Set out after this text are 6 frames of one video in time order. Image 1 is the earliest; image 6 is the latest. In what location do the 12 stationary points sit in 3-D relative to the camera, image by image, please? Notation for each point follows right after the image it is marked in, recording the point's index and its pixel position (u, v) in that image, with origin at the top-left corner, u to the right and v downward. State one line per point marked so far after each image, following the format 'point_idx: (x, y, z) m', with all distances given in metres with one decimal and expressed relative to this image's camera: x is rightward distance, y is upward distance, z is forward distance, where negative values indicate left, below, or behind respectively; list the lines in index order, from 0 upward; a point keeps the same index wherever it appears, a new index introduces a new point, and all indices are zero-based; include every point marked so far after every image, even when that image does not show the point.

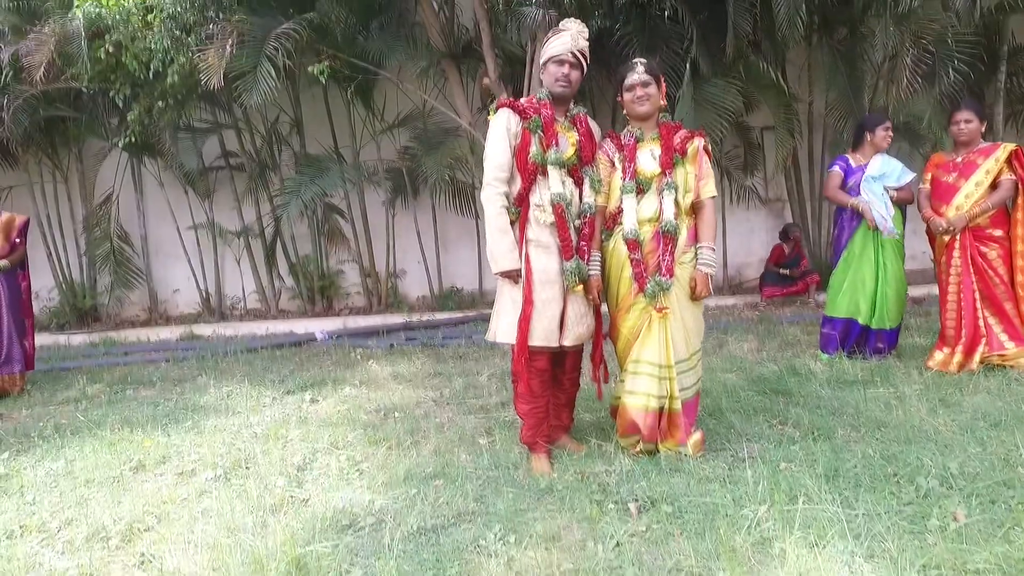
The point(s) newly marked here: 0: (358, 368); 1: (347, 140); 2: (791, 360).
0: (-0.9, -0.5, +3.4) m
1: (-1.5, +1.4, +5.2) m
2: (+1.4, -0.4, +2.9) m
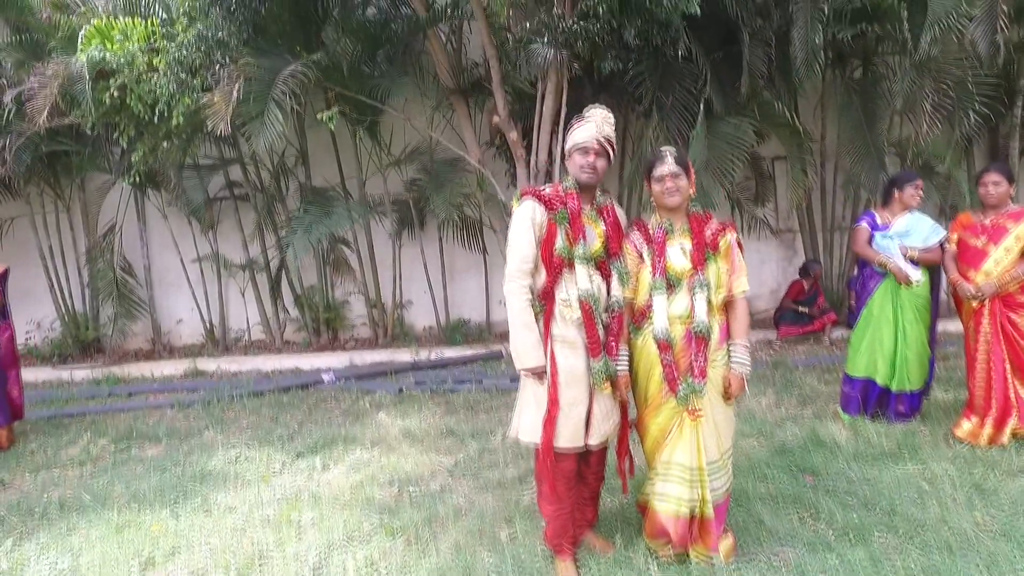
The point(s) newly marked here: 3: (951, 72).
0: (-0.8, -0.8, +3.3) m
1: (-1.5, +1.1, +5.2) m
2: (+1.5, -0.7, +2.8) m
3: (+2.8, +1.4, +3.6) m
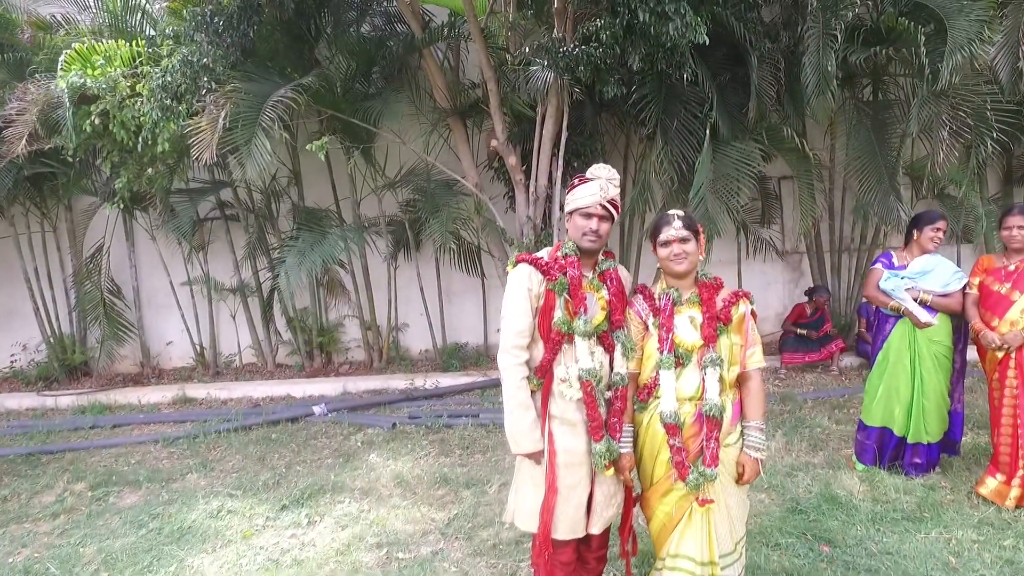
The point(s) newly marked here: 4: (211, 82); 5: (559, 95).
0: (-0.9, -1.0, +3.2) m
1: (-1.5, +0.9, +5.0) m
2: (+1.5, -0.9, +2.7) m
3: (+2.8, +1.1, +3.5) m
4: (-1.8, +1.2, +3.4) m
5: (+0.3, +1.3, +3.8) m
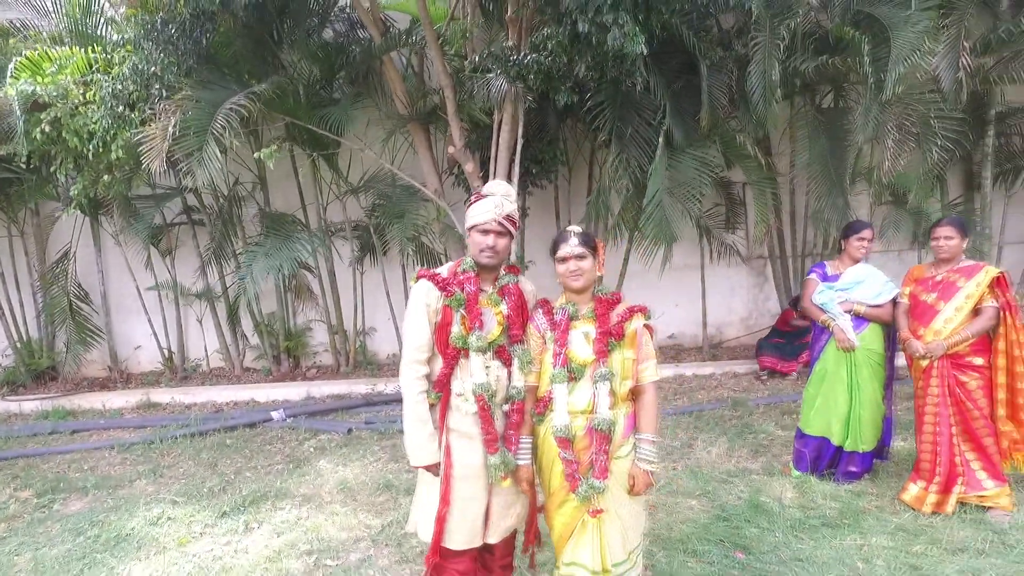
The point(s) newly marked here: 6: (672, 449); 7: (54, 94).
0: (-1.2, -1.0, +3.2) m
1: (-1.8, +0.8, +5.1) m
2: (+1.2, -0.9, +2.7) m
3: (+2.5, +1.1, +3.5) m
4: (-2.1, +1.2, +3.4) m
5: (0.0, +1.2, +3.8) m
6: (+0.9, -0.9, +3.1) m
7: (-2.7, +1.2, +3.4) m
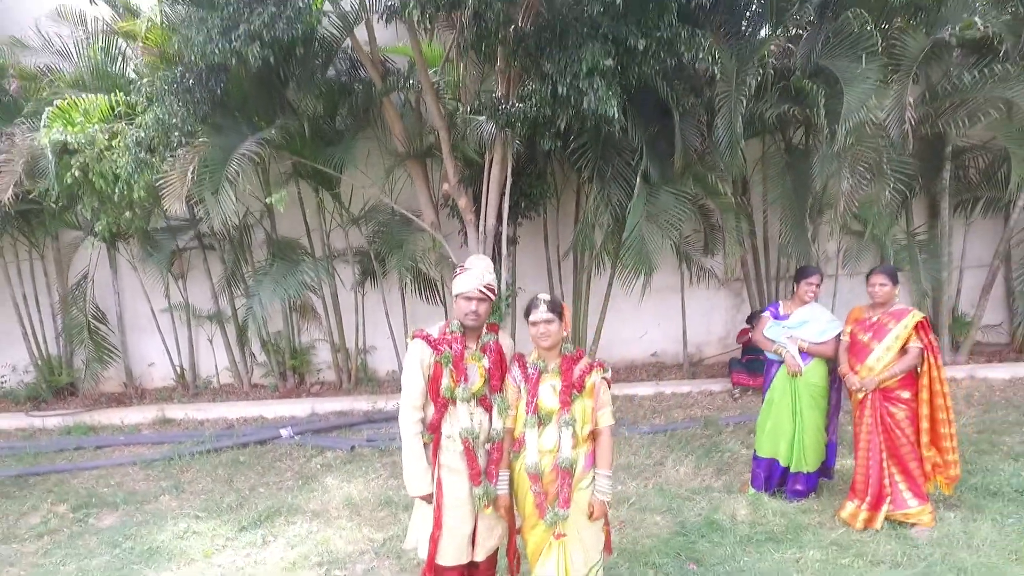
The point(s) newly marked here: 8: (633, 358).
0: (-1.2, -1.2, +3.5) m
1: (-1.8, +0.6, +5.4) m
2: (+1.1, -1.1, +3.1) m
3: (+2.4, +0.9, +3.8) m
4: (-2.2, +1.0, +3.8) m
5: (-0.1, +1.0, +4.1) m
6: (+0.8, -1.1, +3.5) m
7: (-2.8, +1.0, +3.8) m
8: (+1.2, -0.7, +5.6) m
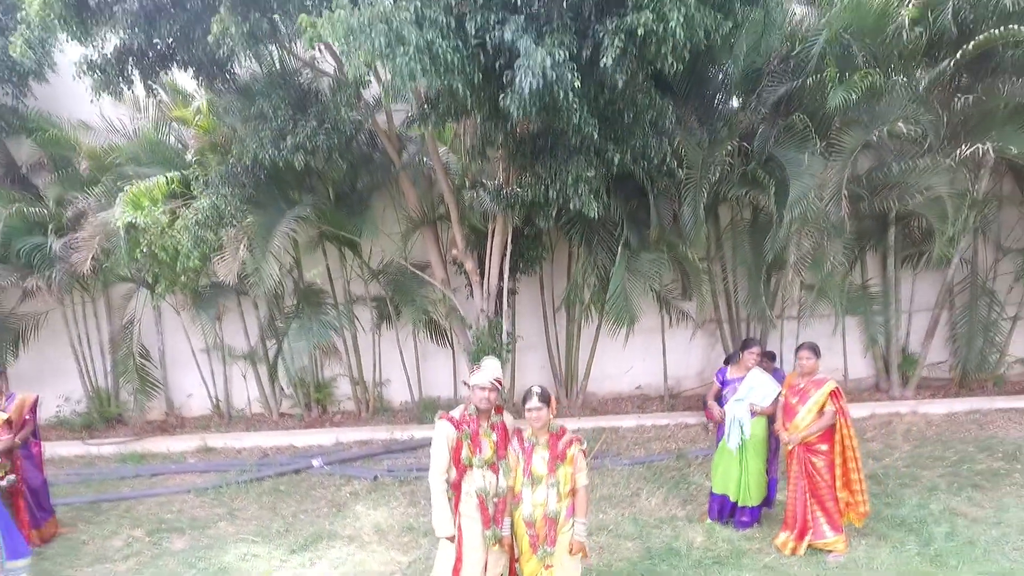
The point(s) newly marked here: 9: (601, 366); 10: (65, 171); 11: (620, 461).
0: (-1.2, -1.7, +4.2) m
1: (-1.8, +0.2, +6.1) m
2: (+1.1, -1.6, +3.8) m
3: (+2.4, +0.5, +4.5) m
4: (-2.2, +0.5, +4.5) m
5: (-0.1, +0.6, +4.8) m
6: (+0.8, -1.5, +4.2) m
7: (-2.8, +0.5, +4.4) m
8: (+1.2, -1.1, +6.3) m
9: (+1.0, -0.9, +6.2) m
10: (-4.1, +1.0, +5.2) m
11: (+0.9, -1.5, +4.8) m
